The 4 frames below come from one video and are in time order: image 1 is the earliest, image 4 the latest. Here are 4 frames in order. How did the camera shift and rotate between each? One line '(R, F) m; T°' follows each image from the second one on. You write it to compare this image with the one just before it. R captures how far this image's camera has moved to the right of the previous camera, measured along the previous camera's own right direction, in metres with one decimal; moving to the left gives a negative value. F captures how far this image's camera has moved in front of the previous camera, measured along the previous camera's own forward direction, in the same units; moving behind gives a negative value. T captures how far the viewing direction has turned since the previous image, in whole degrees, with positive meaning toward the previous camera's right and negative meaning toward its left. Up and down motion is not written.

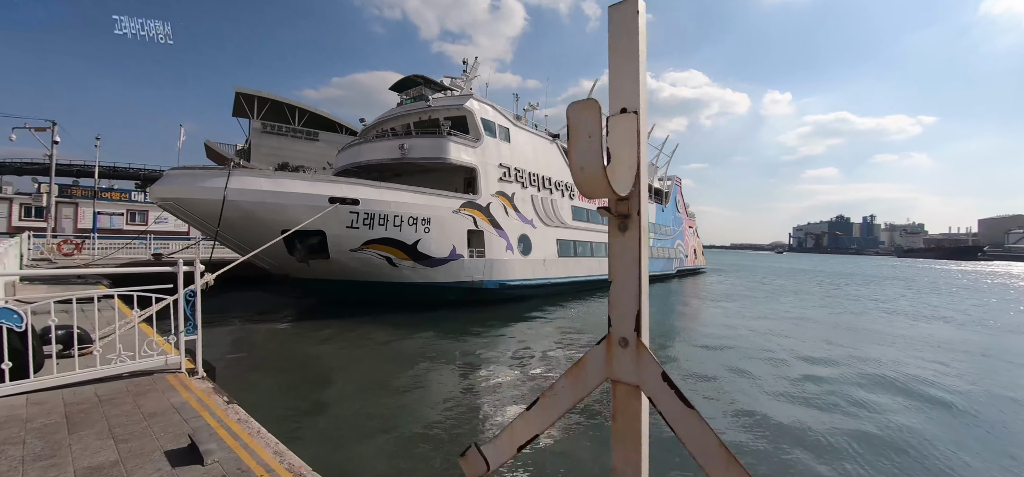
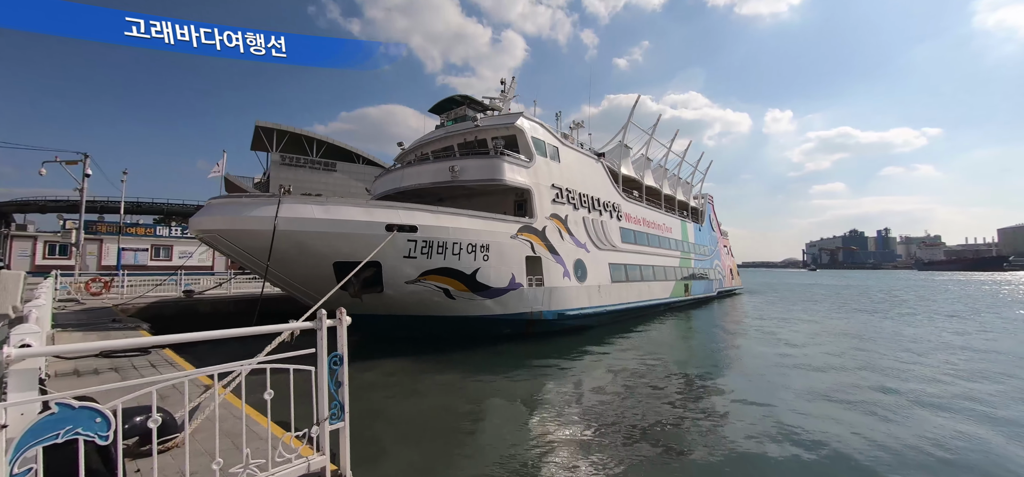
(-1.6, +1.0) m; -1°
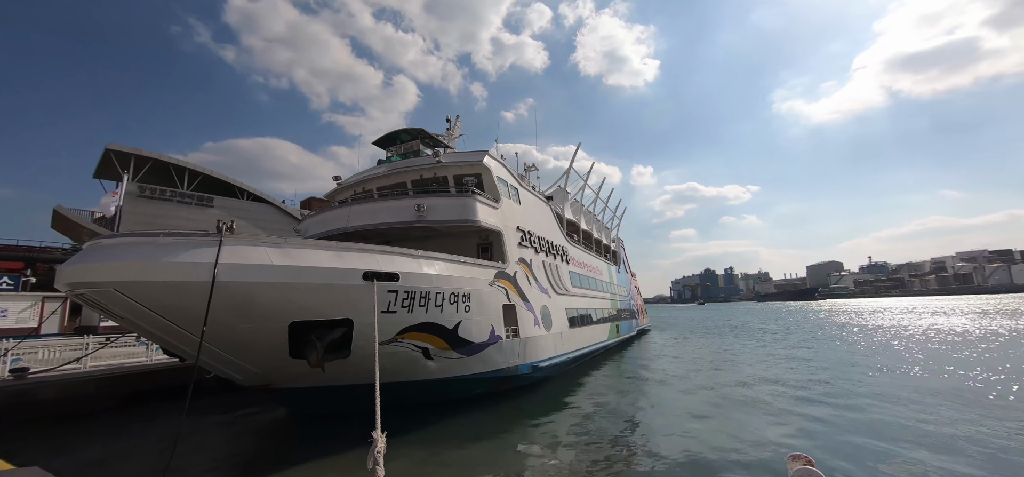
(-2.0, +1.1) m; +15°
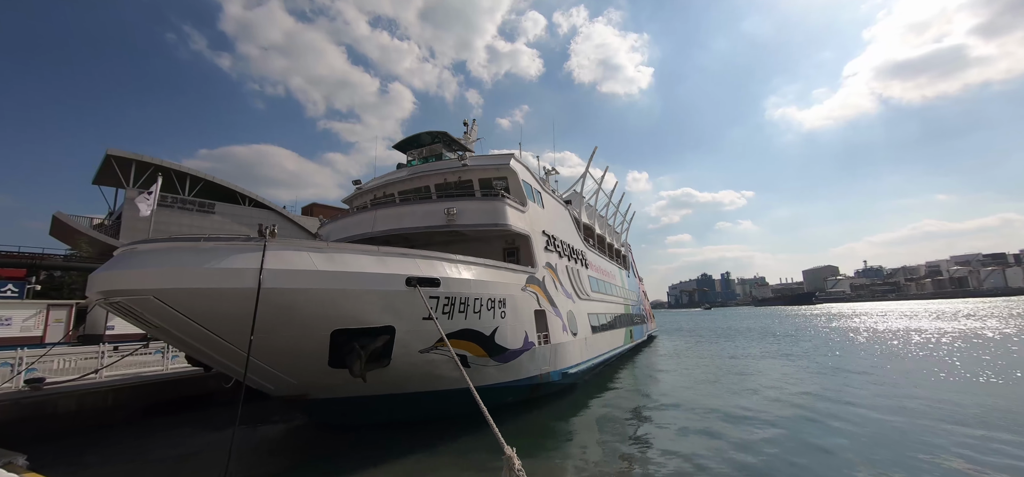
(-0.9, +0.2) m; +1°
